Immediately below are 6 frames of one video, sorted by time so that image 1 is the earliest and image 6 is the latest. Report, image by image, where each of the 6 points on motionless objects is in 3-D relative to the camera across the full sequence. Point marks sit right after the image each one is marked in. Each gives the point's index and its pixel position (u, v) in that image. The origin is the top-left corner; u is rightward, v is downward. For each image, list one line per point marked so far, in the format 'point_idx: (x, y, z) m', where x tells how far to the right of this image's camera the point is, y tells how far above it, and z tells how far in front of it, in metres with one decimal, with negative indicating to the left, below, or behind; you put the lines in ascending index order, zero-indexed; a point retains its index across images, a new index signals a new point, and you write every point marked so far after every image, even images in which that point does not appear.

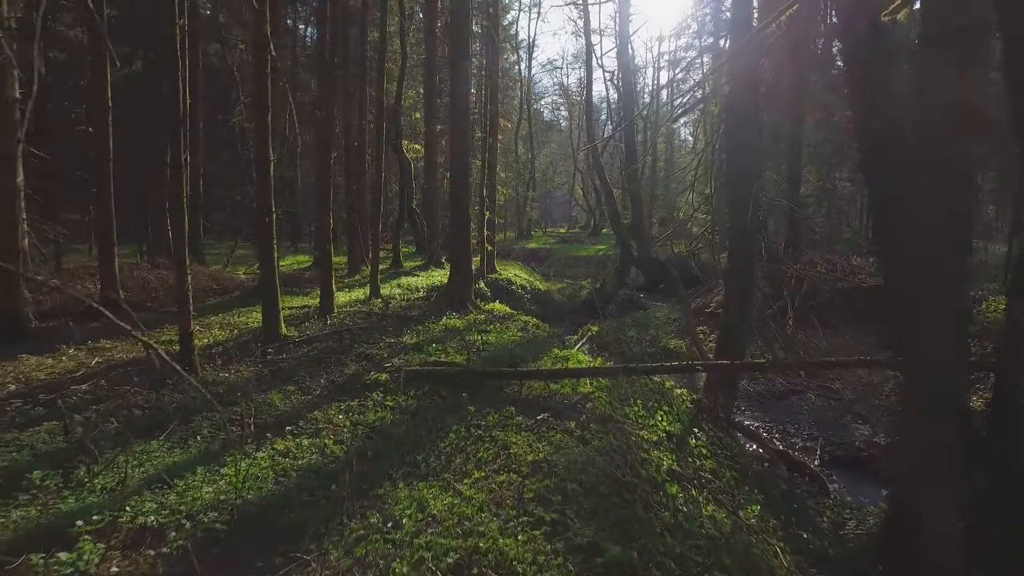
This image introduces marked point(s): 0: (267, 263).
0: (-3.0, +0.3, +9.0) m
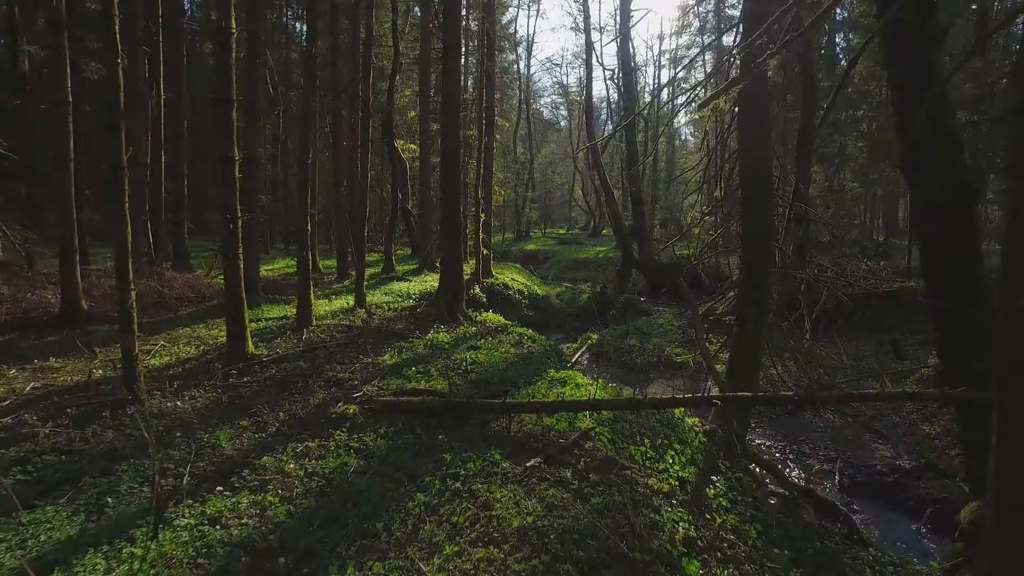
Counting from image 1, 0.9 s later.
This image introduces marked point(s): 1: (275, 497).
0: (-3.1, +0.1, +8.1) m
1: (-1.4, -1.2, +4.3) m
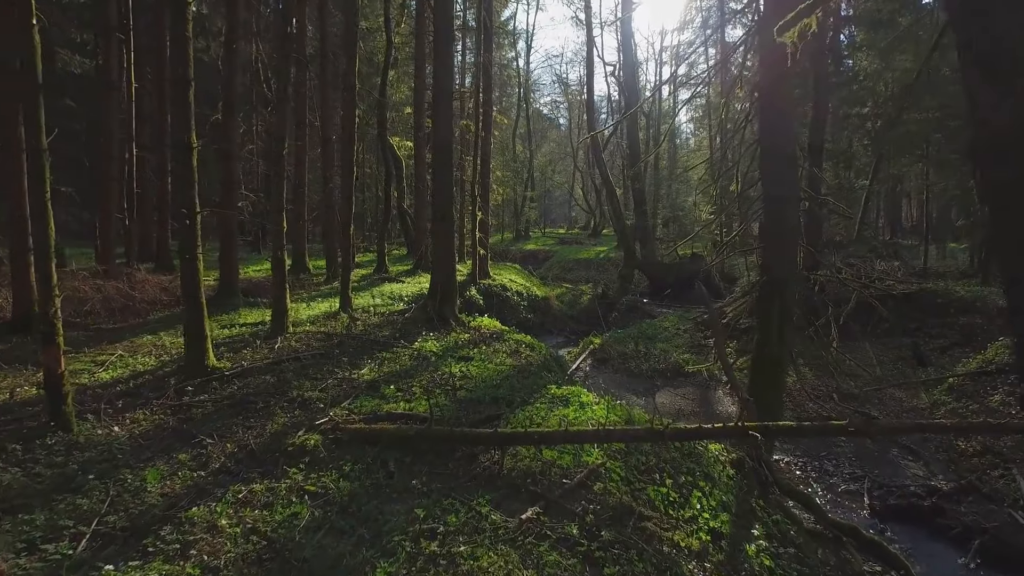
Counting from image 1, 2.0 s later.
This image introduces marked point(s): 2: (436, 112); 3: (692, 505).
0: (-3.2, +0.1, +7.1) m
1: (-1.4, -1.3, +3.3) m
2: (-1.2, +2.8, +11.6) m
3: (+1.1, -1.3, +4.6) m
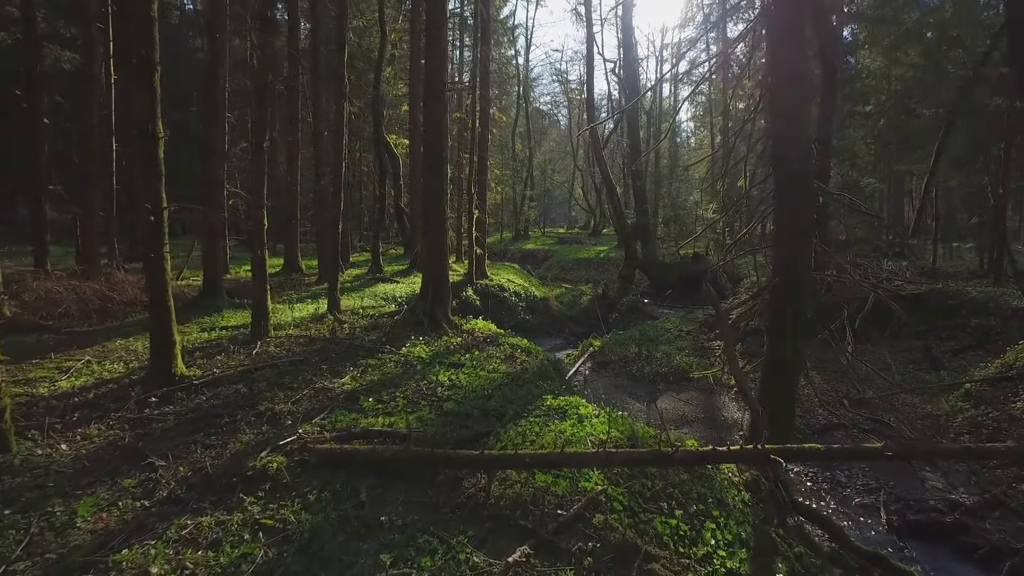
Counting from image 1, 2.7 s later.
0: (-3.2, +0.1, +6.6) m
1: (-1.5, -1.3, +2.8) m
2: (-1.3, +2.8, +11.0) m
3: (+1.1, -1.4, +4.0) m
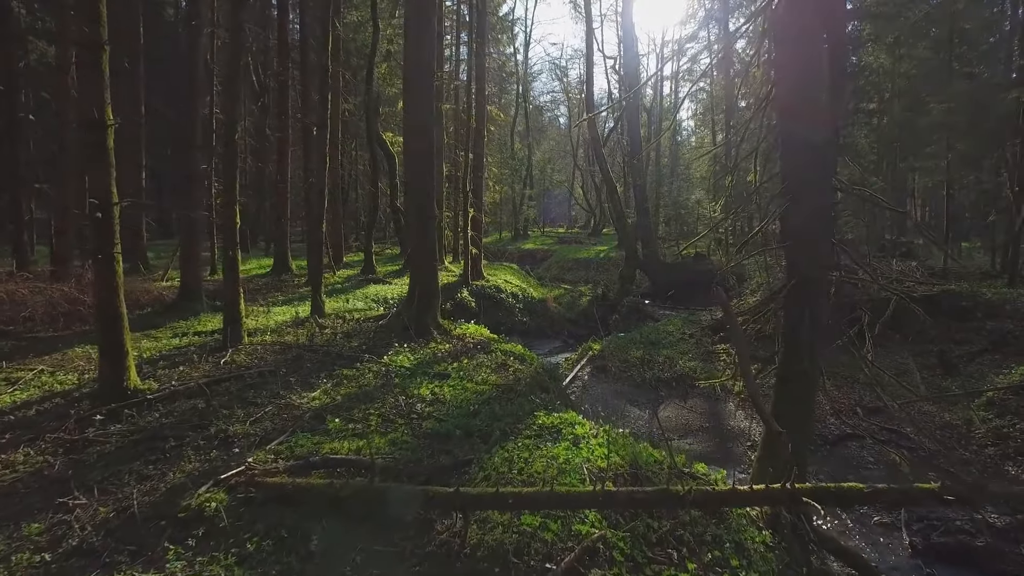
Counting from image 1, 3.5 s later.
0: (-3.3, 0.0, +5.9) m
1: (-1.6, -1.3, +2.1) m
2: (-1.4, +2.7, +10.4) m
3: (+1.0, -1.4, +3.3) m
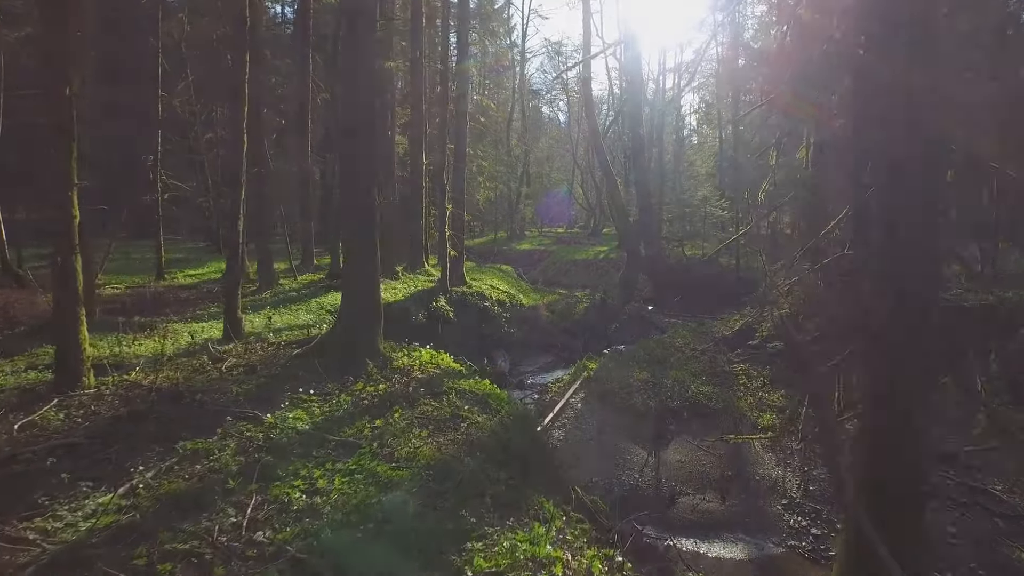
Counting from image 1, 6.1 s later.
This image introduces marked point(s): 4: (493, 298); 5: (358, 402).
0: (-3.7, -0.1, +3.4) m
1: (-2.0, -1.5, -0.4) m
2: (-1.7, +2.6, +7.9) m
3: (+0.6, -1.6, +0.8) m
4: (-0.5, -0.3, +18.6) m
5: (-1.3, -0.9, +6.0) m
